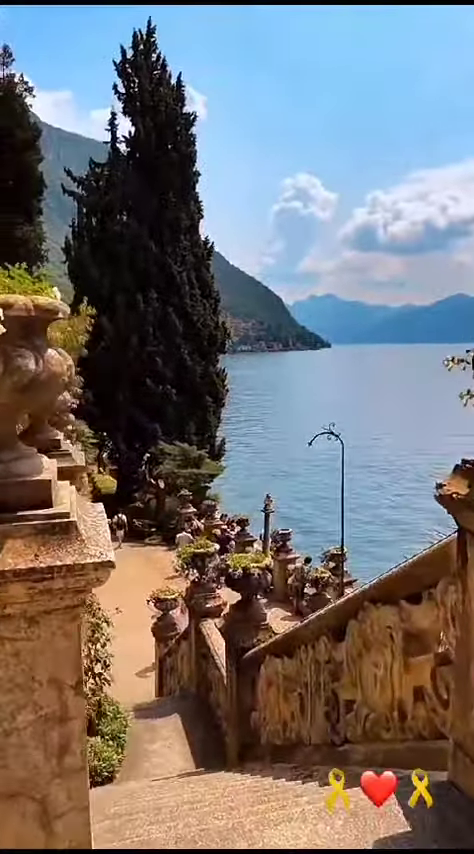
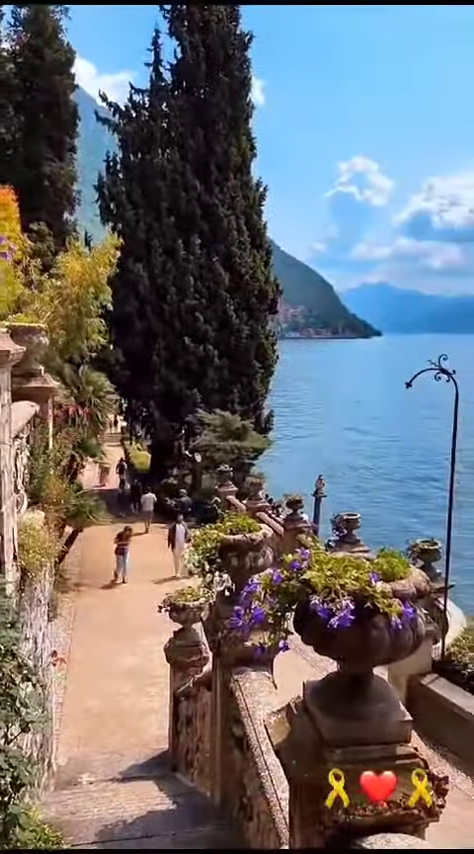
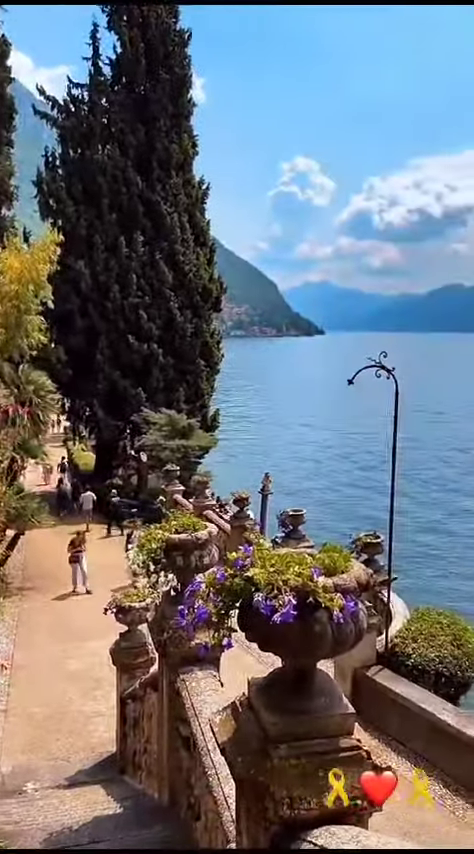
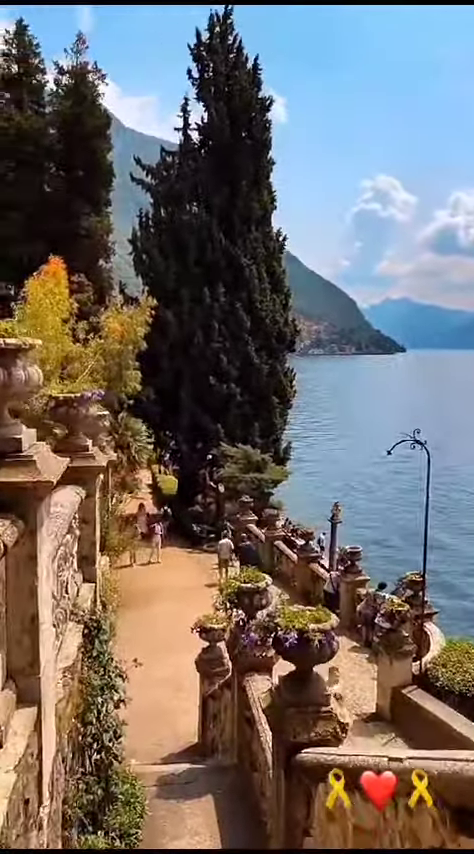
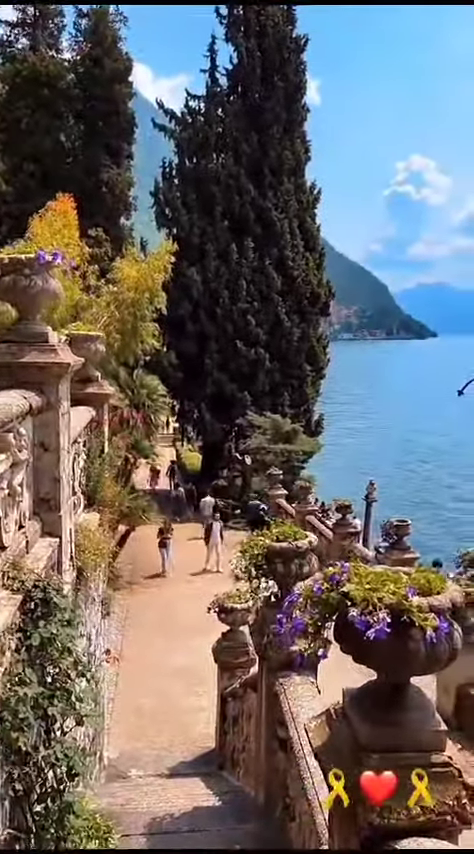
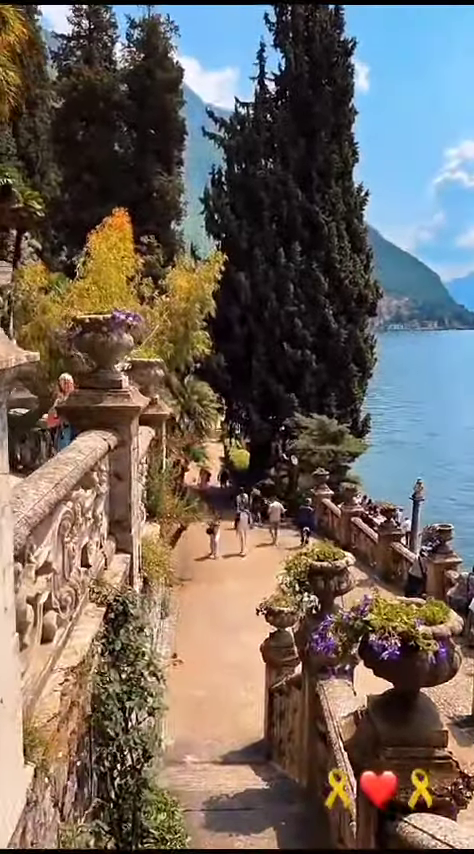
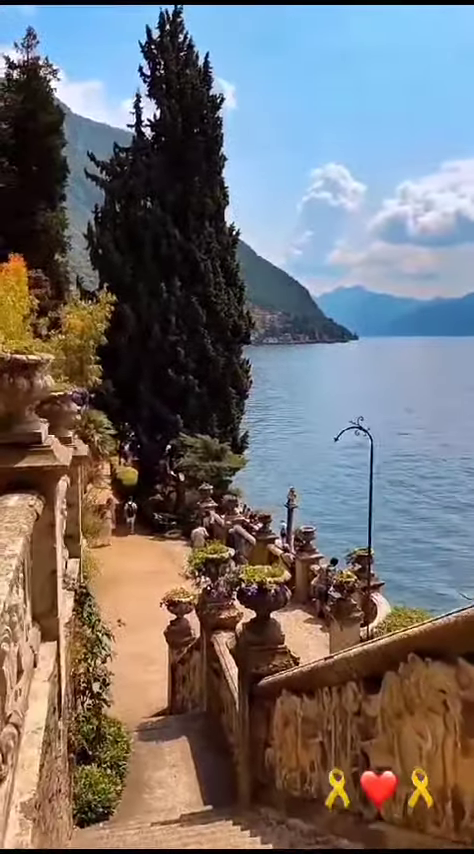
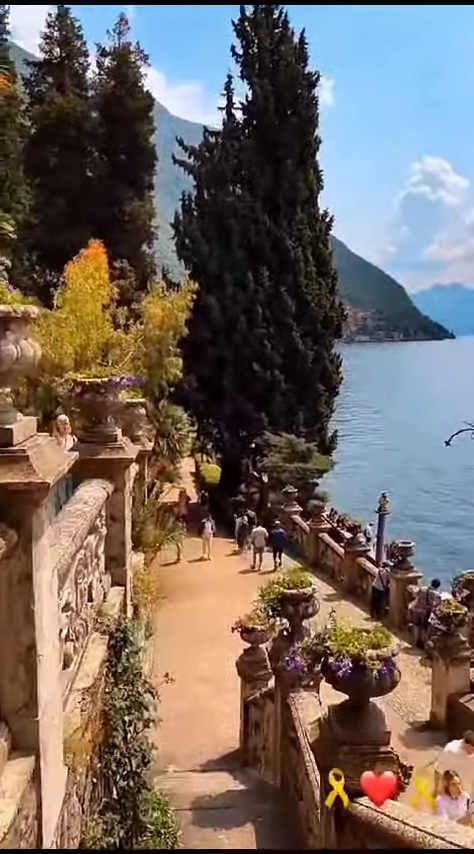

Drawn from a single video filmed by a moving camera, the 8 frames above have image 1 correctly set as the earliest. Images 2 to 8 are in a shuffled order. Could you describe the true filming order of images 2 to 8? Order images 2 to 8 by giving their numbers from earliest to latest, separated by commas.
7, 4, 8, 6, 5, 2, 3
